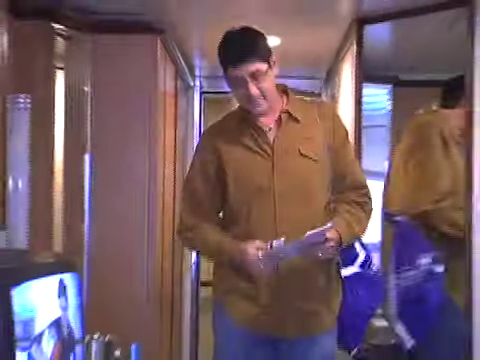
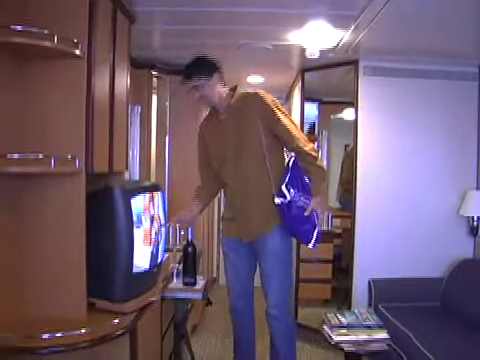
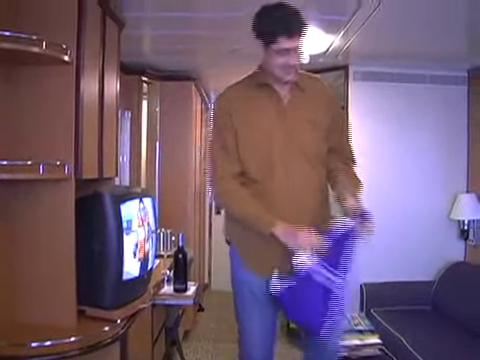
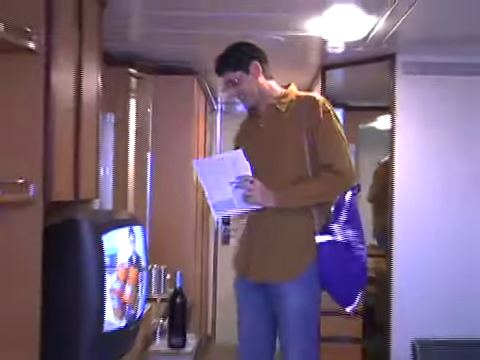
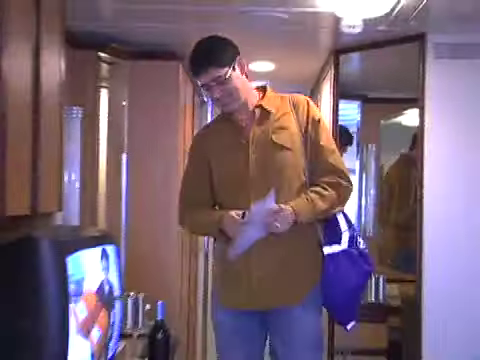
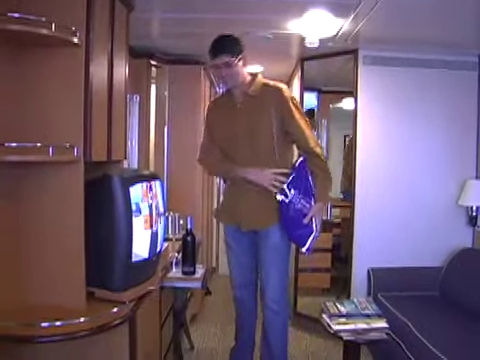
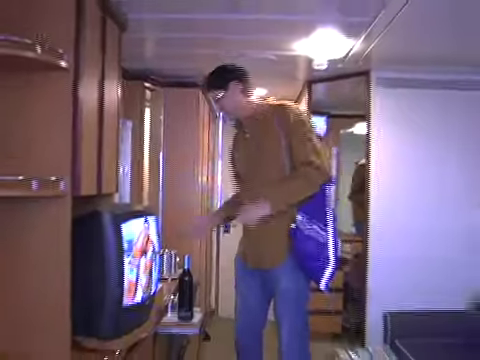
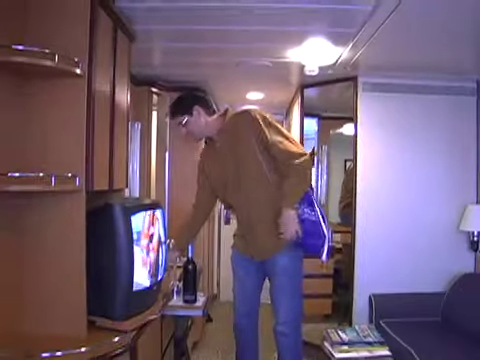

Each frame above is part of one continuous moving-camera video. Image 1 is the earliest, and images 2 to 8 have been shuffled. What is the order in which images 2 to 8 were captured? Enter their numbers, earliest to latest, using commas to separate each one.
5, 4, 7, 8, 2, 6, 3
